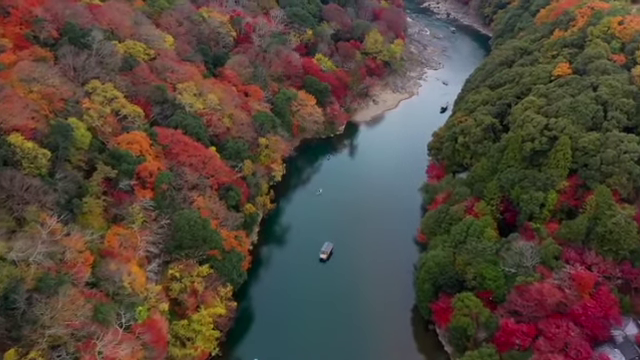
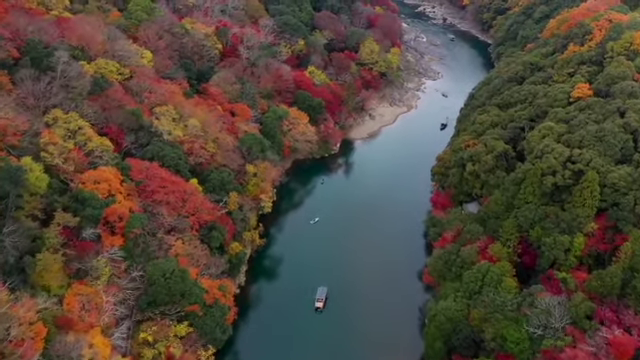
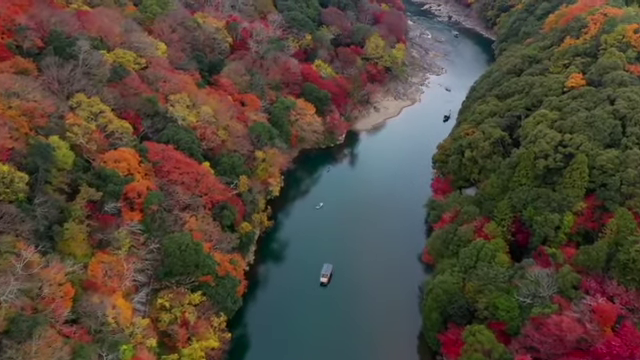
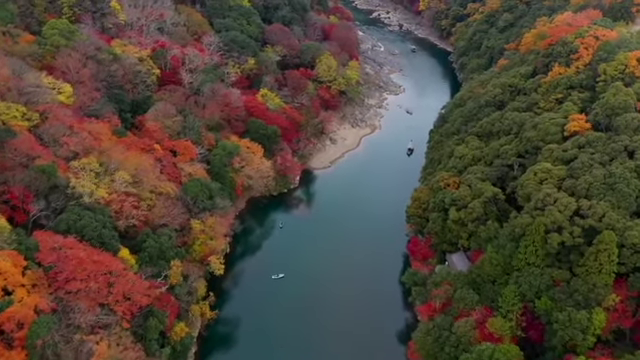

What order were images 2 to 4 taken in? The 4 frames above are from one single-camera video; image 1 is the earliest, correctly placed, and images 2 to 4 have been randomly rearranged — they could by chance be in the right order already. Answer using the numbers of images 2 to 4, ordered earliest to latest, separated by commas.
3, 2, 4
